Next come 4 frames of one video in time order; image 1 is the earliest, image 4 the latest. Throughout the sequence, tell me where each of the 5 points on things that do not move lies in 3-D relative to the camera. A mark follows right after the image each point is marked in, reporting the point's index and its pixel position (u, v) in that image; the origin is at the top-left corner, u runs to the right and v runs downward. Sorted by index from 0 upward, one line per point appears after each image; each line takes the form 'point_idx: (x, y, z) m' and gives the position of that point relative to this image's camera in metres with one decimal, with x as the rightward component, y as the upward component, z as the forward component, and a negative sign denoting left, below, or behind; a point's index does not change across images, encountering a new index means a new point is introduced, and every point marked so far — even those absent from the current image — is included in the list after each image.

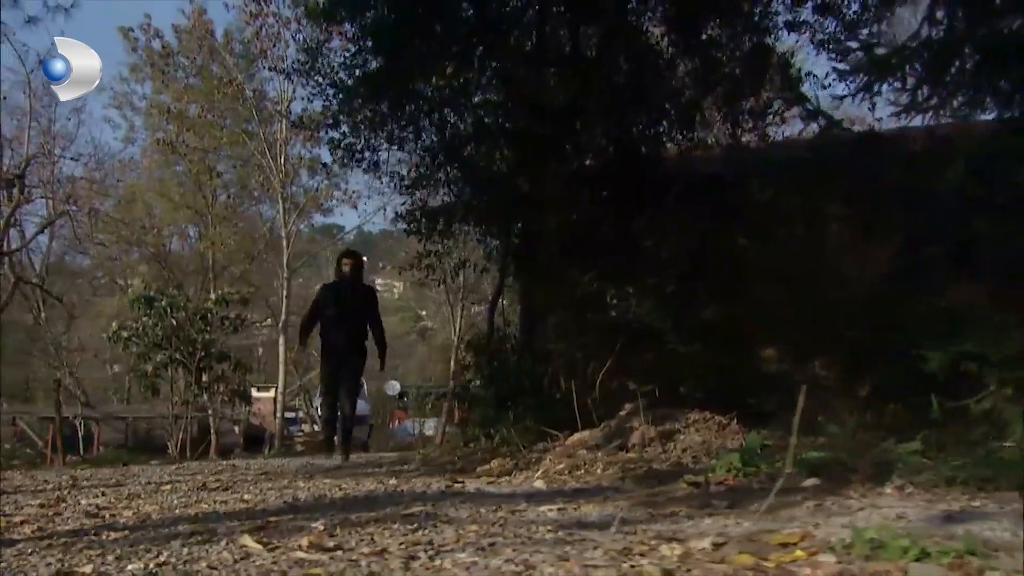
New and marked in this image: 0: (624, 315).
0: (+1.1, -0.2, +8.5) m
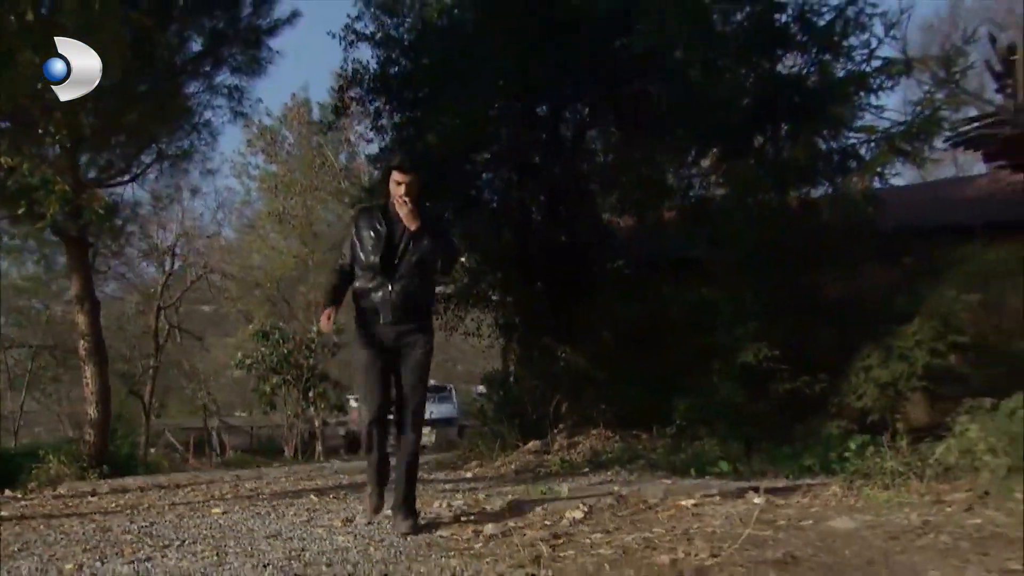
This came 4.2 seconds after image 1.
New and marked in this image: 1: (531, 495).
0: (+0.8, -1.1, +13.1) m
1: (+0.1, -1.6, +7.1) m
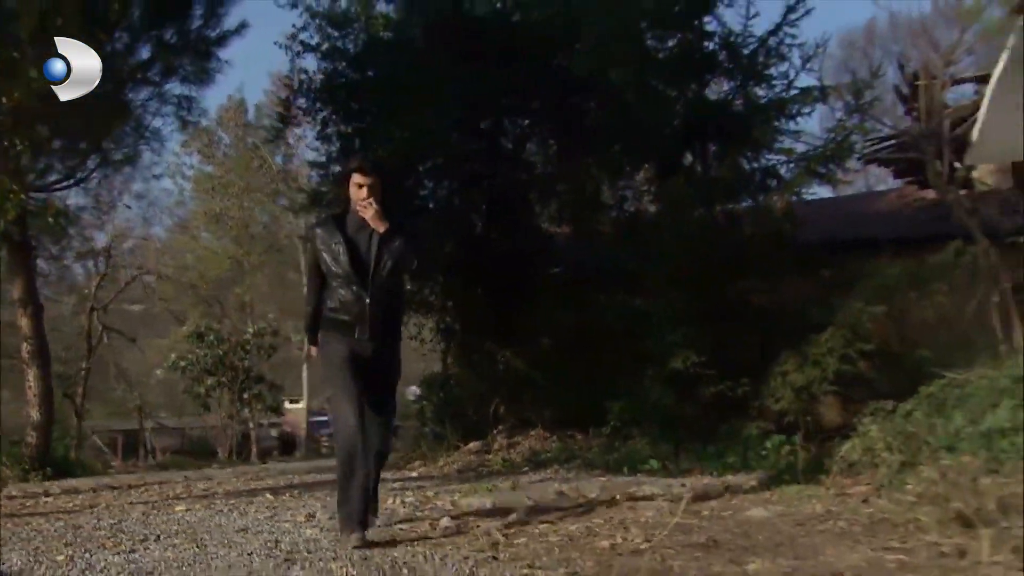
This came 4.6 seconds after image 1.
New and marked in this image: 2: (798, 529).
0: (-0.1, -1.1, +13.6) m
1: (-0.3, -1.7, +7.6) m
2: (+1.8, -1.5, +5.9) m
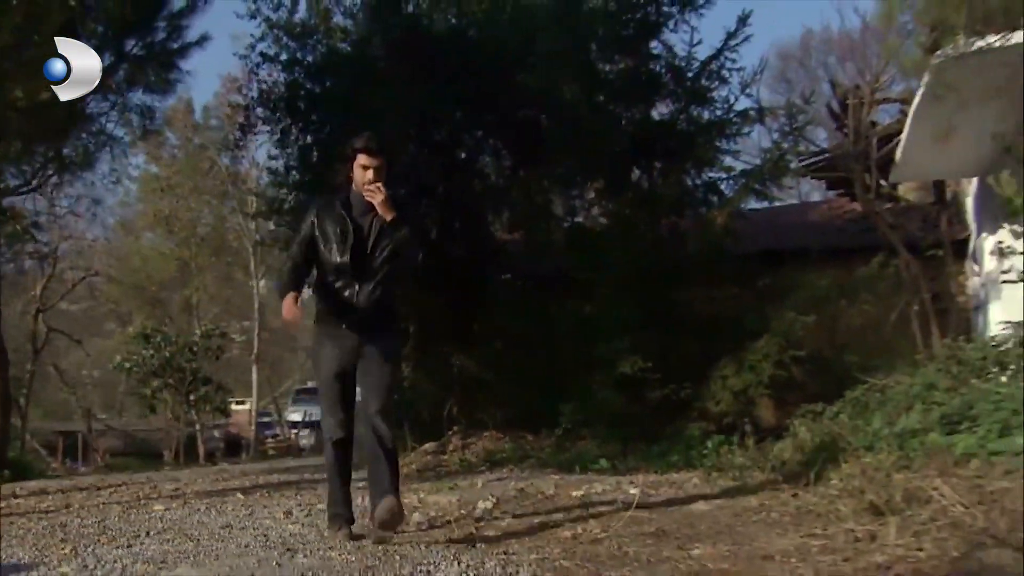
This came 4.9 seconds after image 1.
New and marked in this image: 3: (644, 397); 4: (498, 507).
0: (-0.8, -1.2, +14.1) m
1: (-0.6, -1.8, +8.1) m
2: (+1.6, -1.6, +6.5) m
3: (+1.5, -1.3, +10.8) m
4: (-0.2, -1.7, +7.1) m
